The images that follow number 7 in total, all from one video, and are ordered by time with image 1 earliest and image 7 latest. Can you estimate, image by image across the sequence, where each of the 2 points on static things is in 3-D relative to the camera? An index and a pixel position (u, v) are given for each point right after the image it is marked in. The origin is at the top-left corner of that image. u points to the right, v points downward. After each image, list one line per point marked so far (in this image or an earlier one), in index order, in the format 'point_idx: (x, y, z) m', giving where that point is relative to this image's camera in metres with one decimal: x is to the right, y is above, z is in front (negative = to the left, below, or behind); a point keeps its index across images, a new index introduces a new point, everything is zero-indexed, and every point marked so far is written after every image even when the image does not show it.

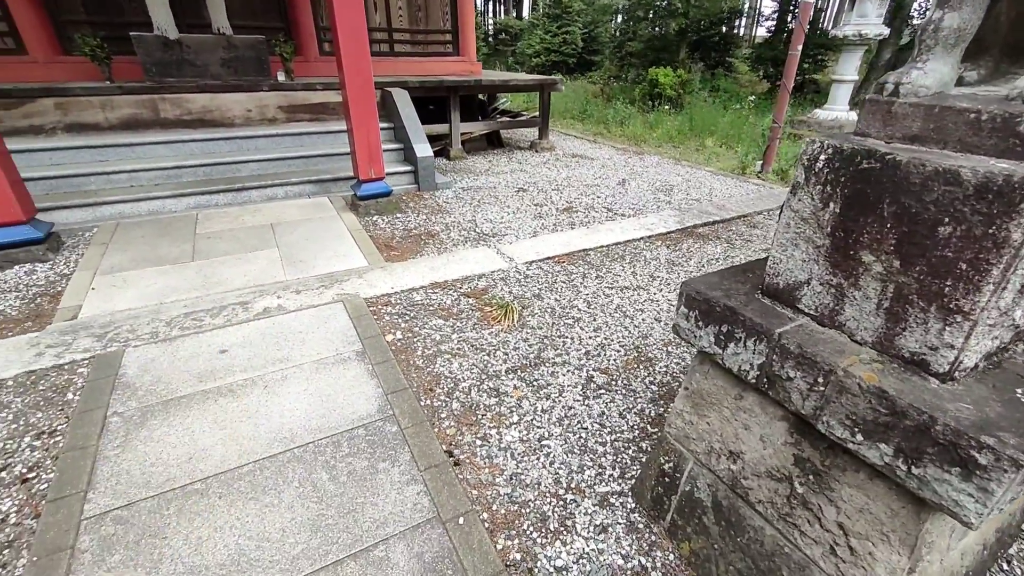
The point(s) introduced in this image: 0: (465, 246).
0: (-0.3, +0.3, +3.1) m
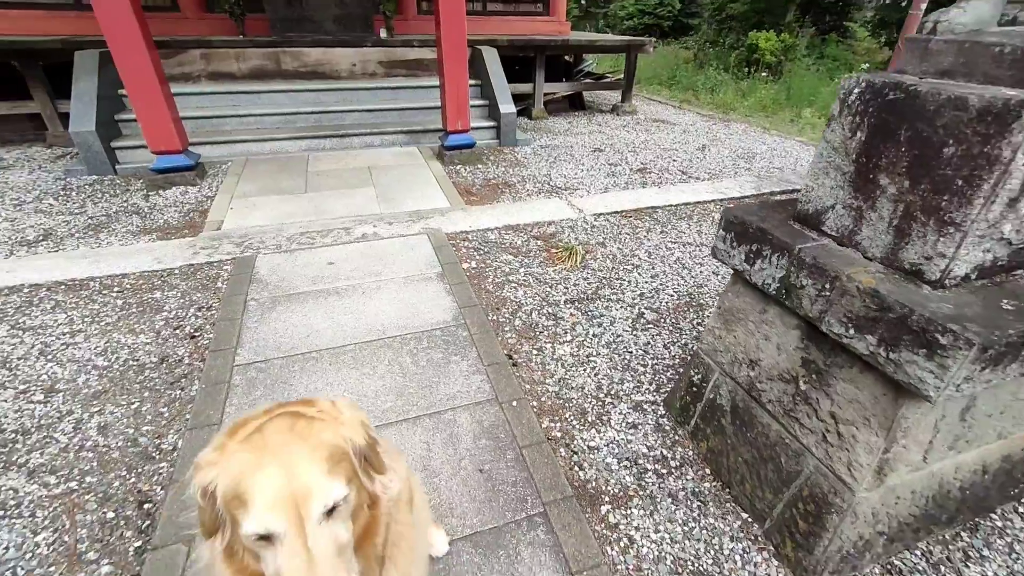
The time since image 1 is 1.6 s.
0: (+0.2, +0.6, +3.3) m
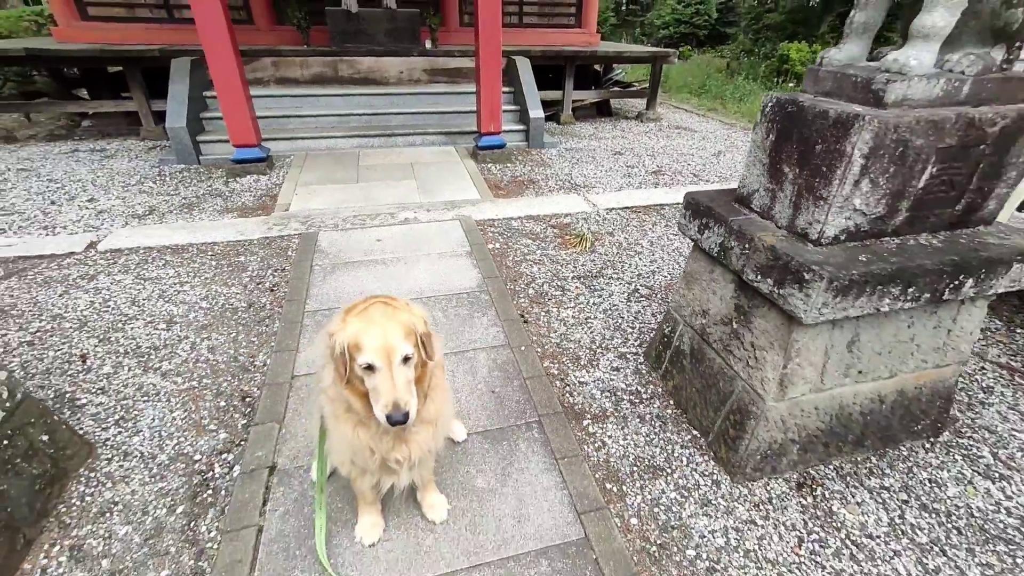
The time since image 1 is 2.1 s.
0: (+0.4, +0.8, +3.7) m
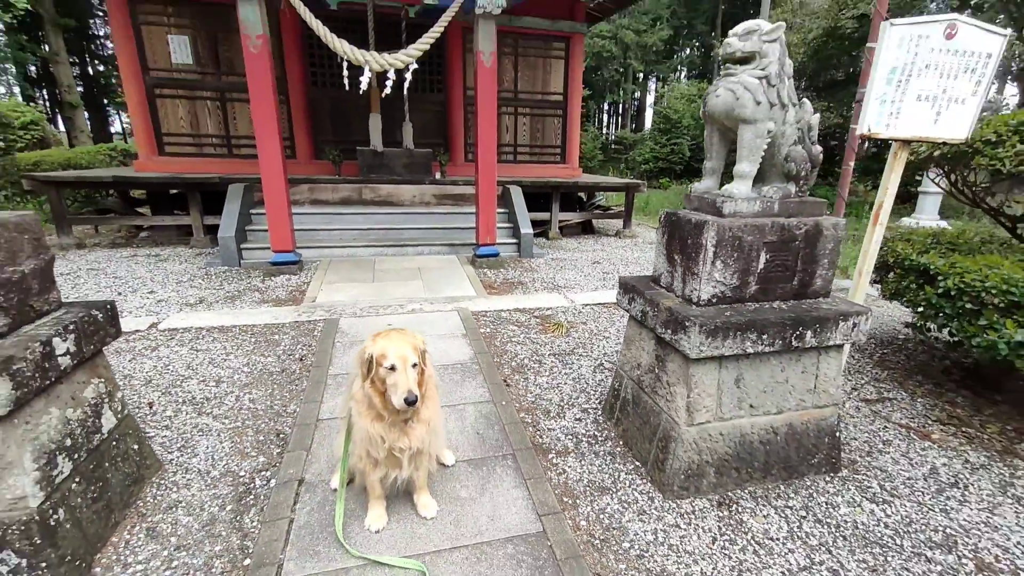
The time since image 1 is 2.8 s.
0: (+0.3, 0.0, +4.4) m
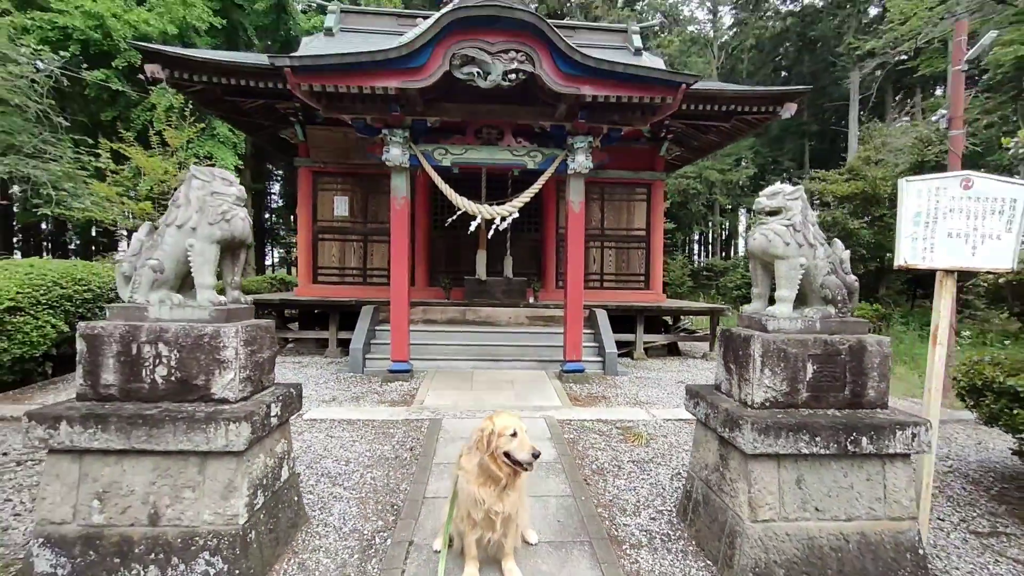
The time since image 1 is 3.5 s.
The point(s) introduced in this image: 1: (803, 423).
0: (+1.1, -1.2, +4.6) m
1: (+1.3, -0.6, +2.0) m
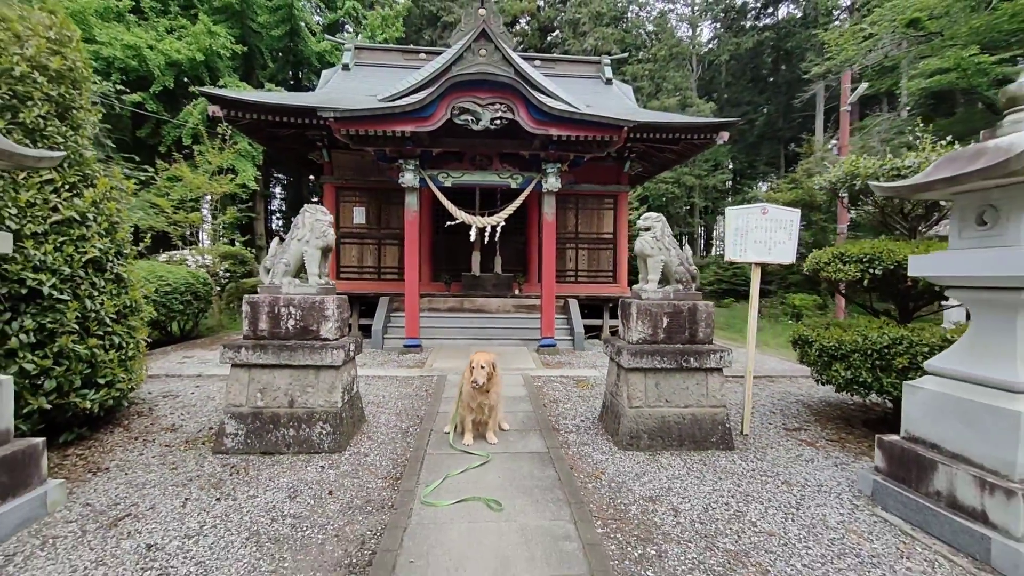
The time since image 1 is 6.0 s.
0: (+1.0, -1.1, +6.2) m
1: (+1.1, -0.5, +3.6) m
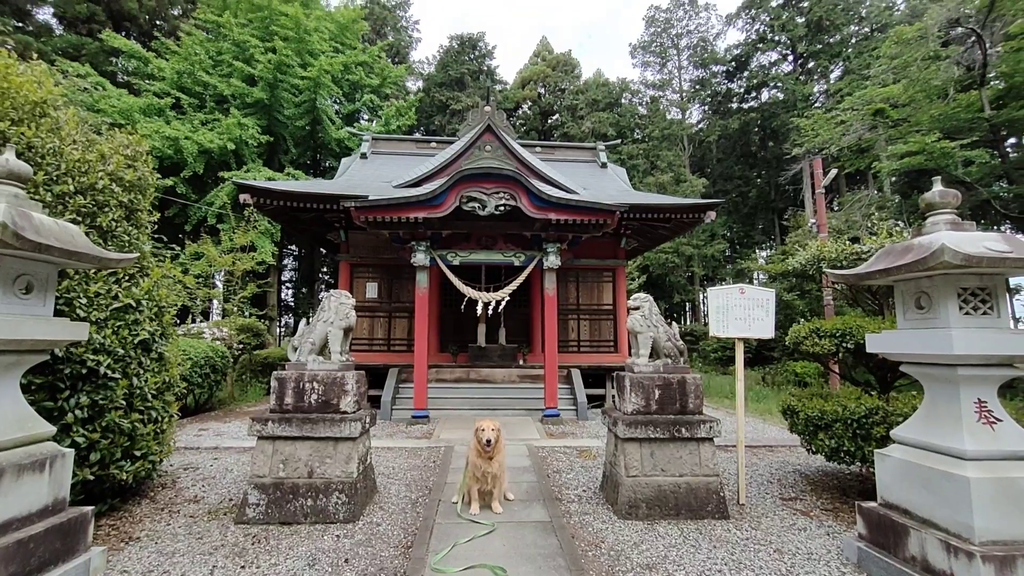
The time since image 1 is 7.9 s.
0: (+1.0, -2.1, +6.3) m
1: (+1.1, -1.1, +3.9) m
